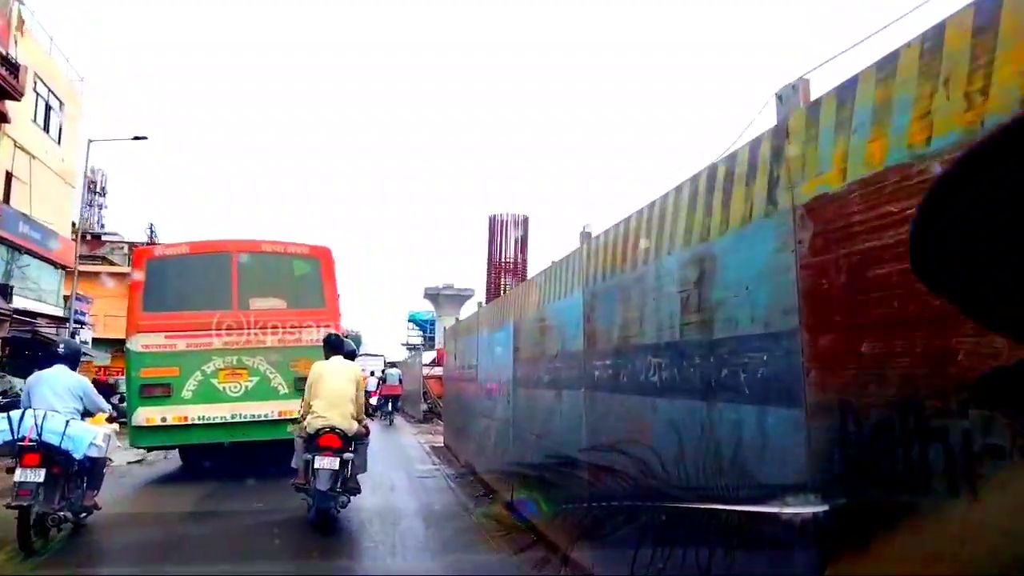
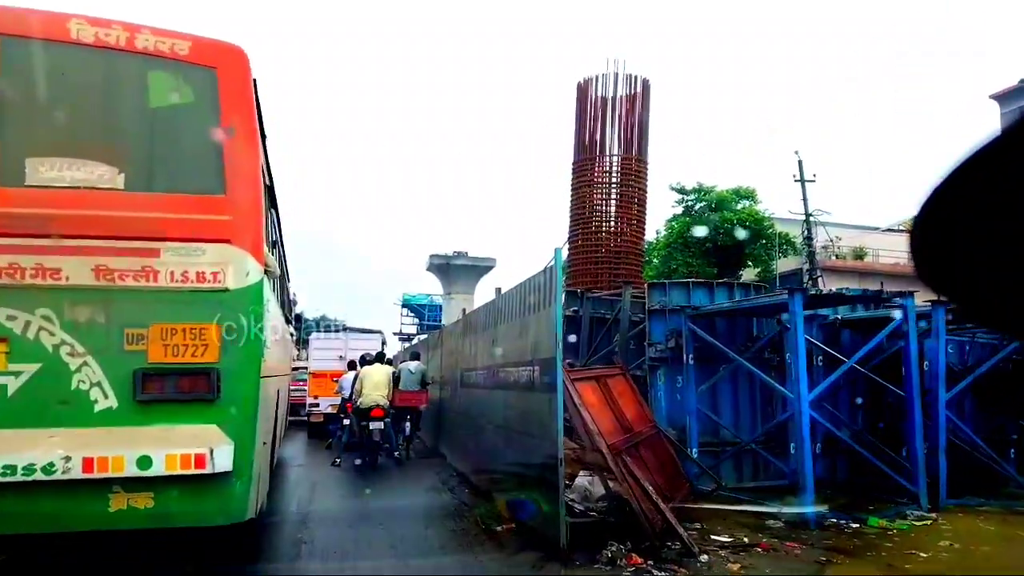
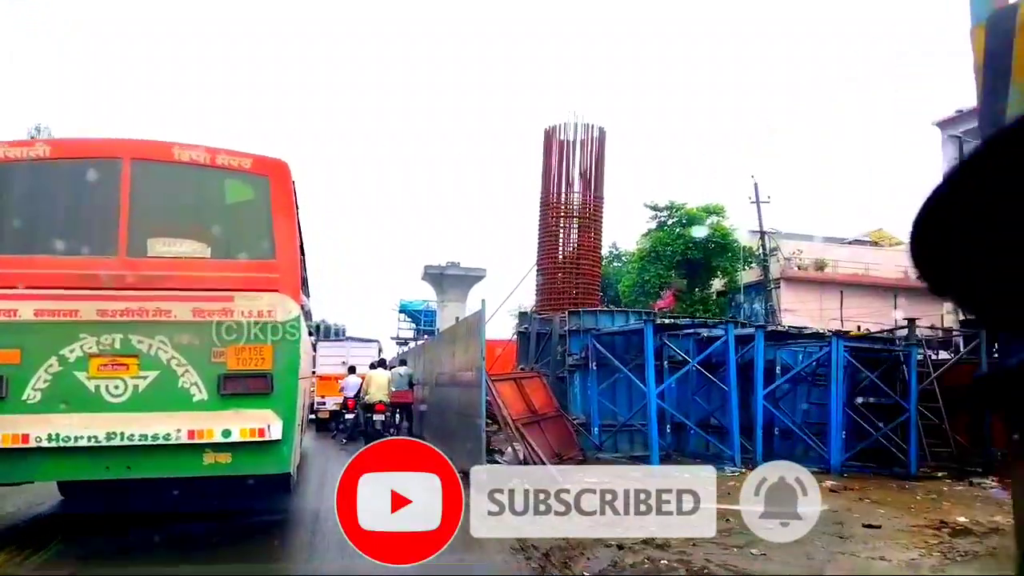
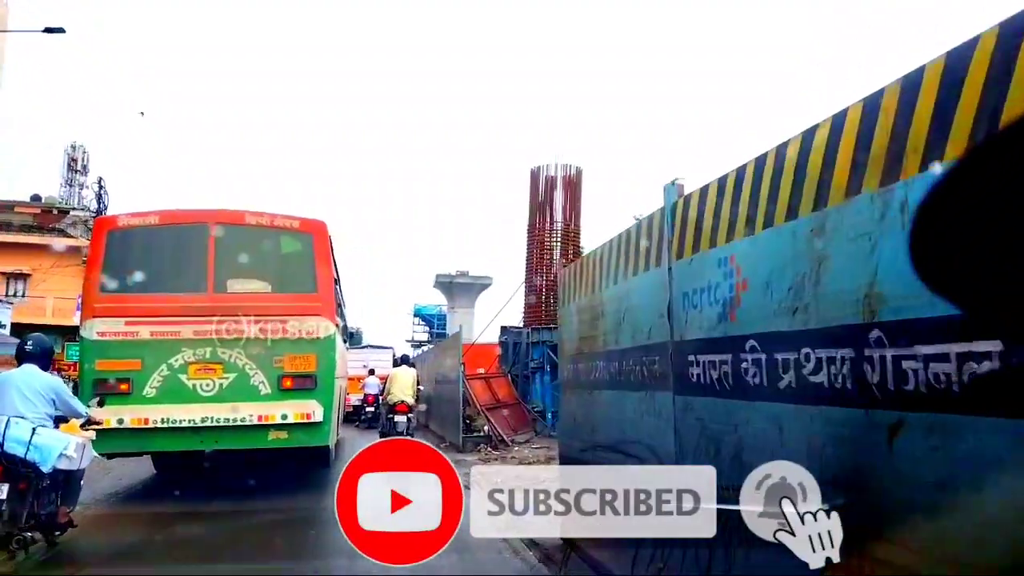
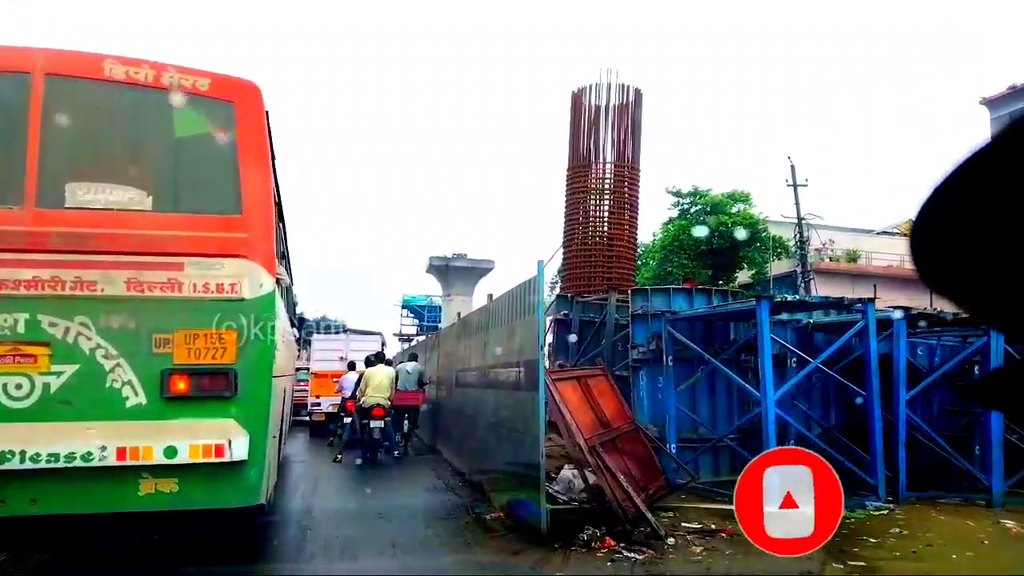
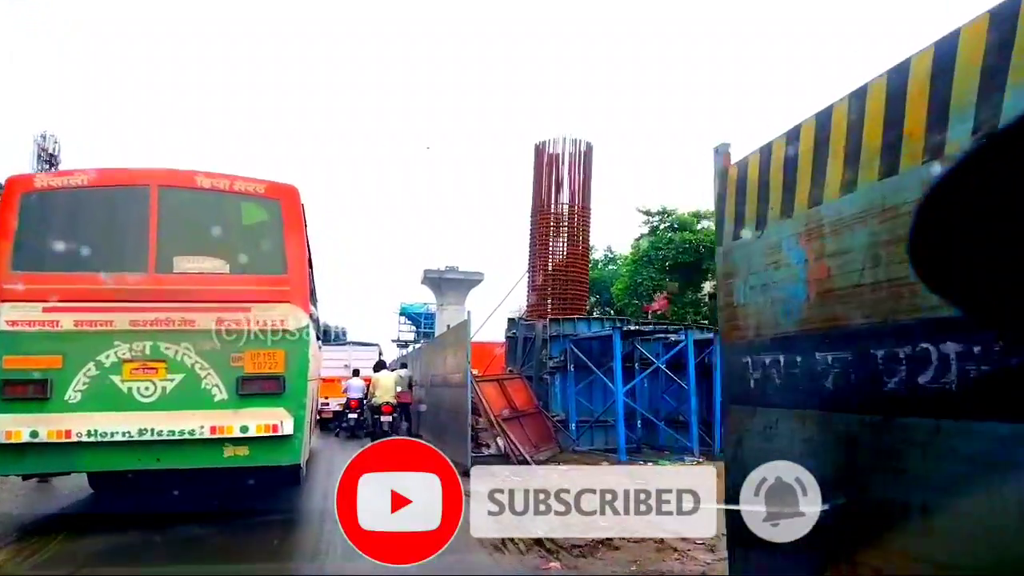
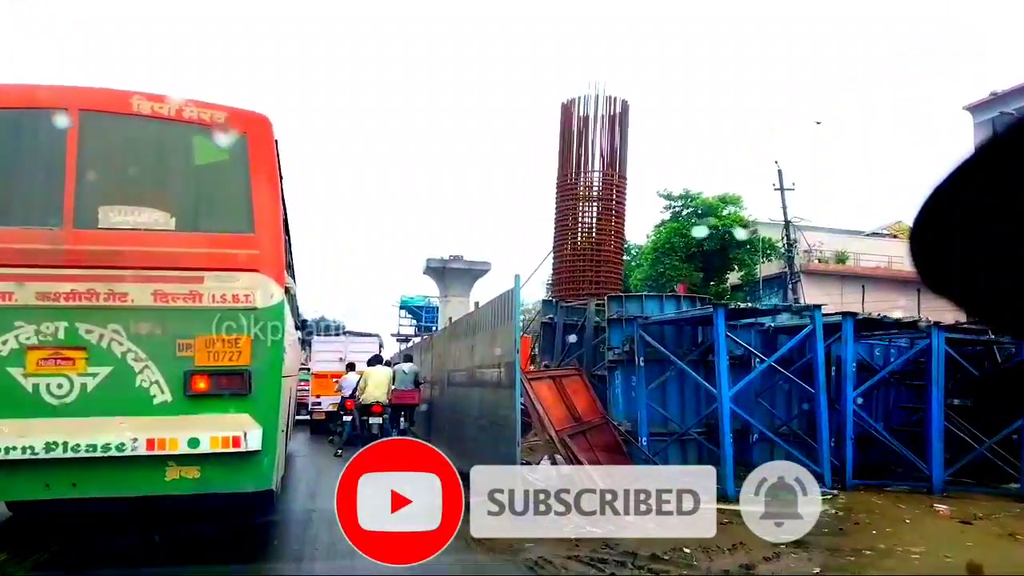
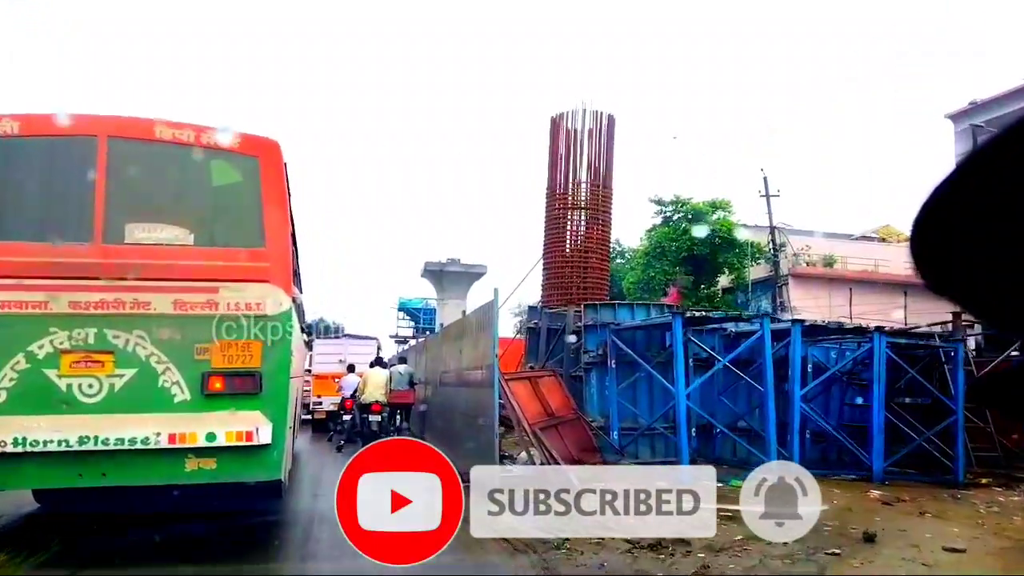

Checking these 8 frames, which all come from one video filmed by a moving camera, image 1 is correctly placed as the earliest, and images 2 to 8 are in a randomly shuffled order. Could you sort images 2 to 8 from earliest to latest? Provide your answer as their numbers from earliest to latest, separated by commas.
4, 6, 3, 8, 7, 5, 2
